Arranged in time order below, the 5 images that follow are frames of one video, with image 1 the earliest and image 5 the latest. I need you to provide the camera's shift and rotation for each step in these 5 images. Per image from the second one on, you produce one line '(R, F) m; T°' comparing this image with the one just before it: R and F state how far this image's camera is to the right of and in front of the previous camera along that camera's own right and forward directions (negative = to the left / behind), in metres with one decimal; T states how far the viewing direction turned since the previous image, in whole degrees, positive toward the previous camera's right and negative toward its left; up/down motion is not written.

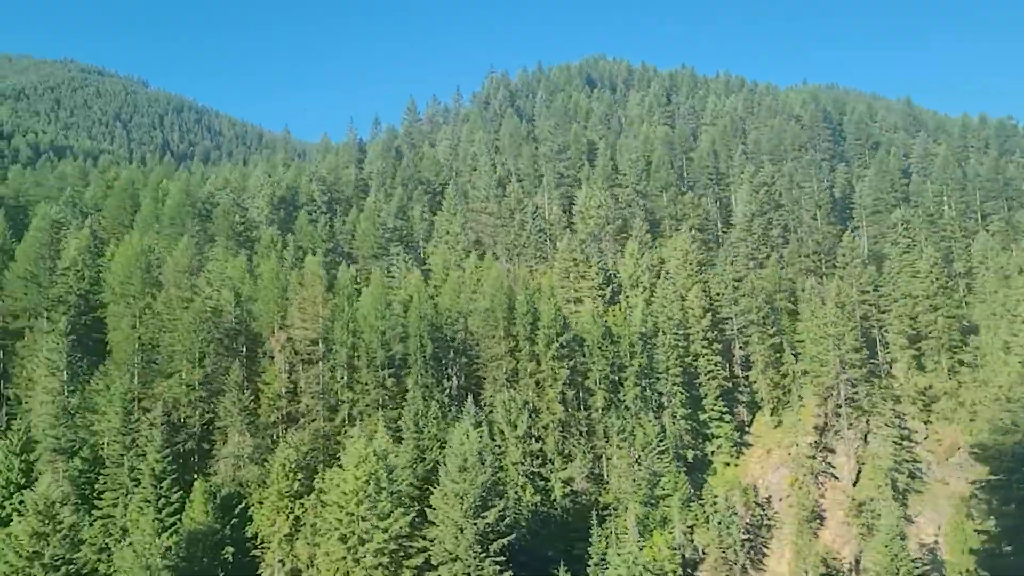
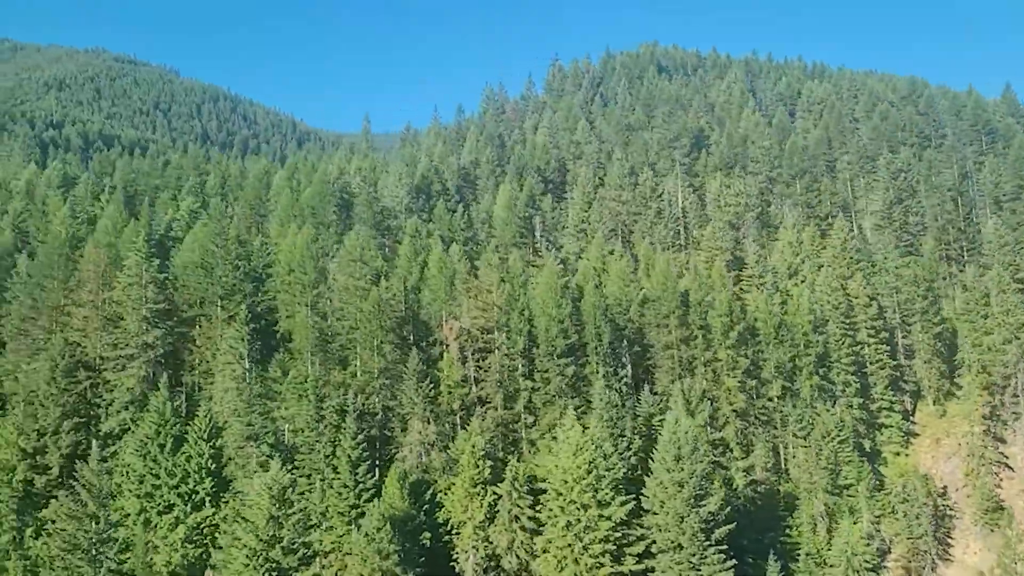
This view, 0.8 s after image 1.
(-12.3, -0.4) m; -2°
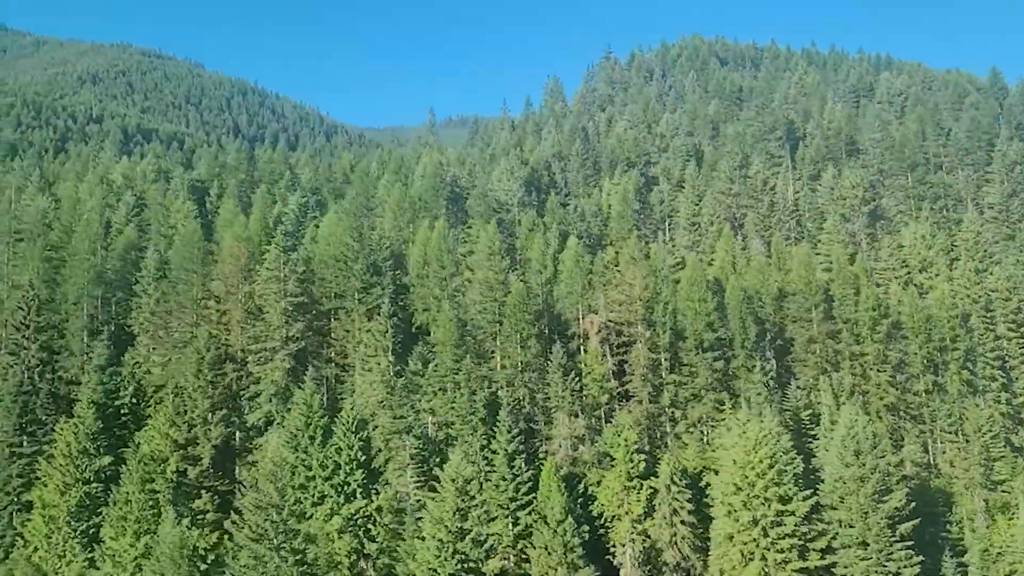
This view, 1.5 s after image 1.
(-10.2, -0.2) m; -1°
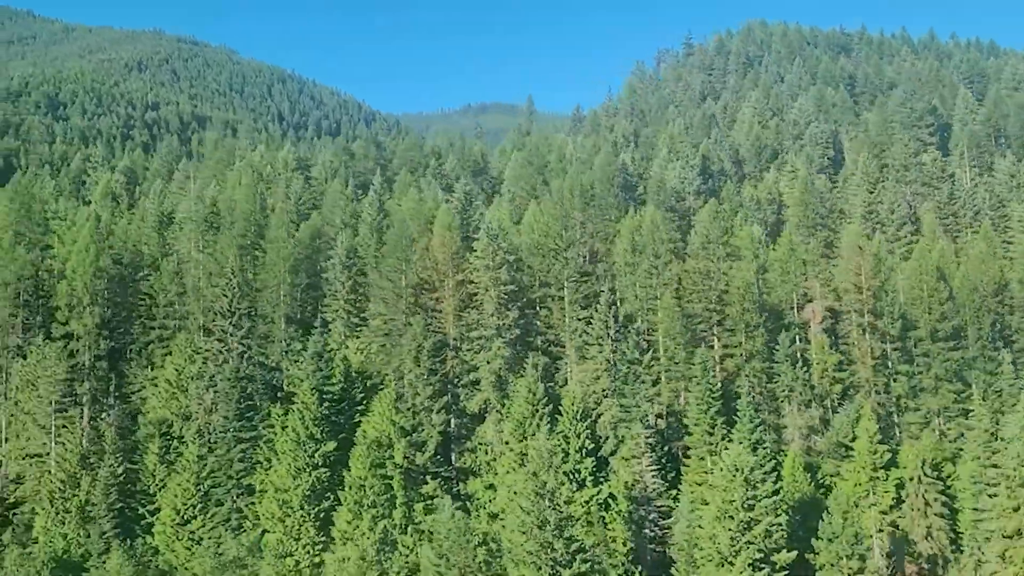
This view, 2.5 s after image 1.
(-16.2, -0.2) m; -2°
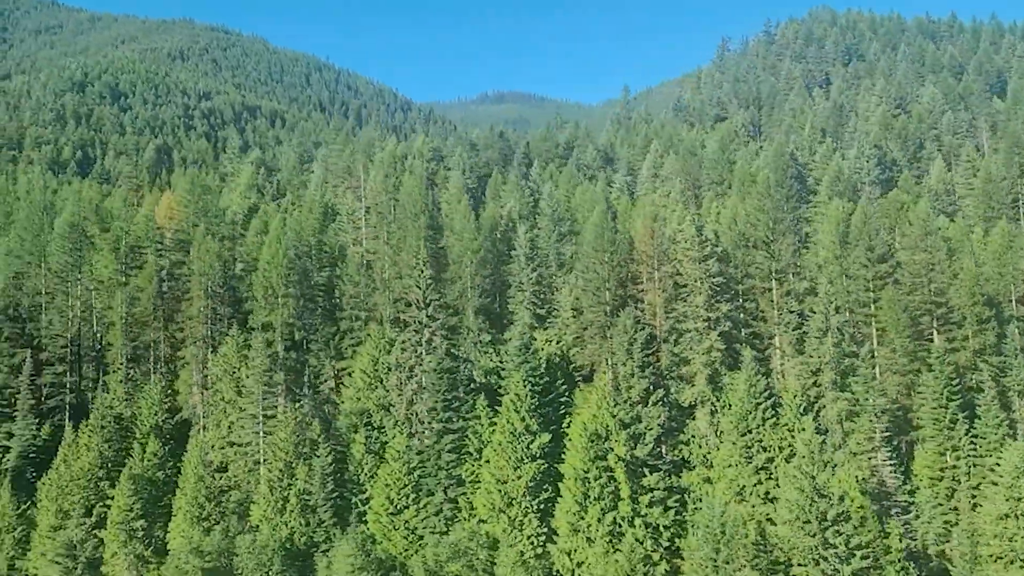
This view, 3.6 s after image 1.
(-16.0, -0.1) m; -1°
